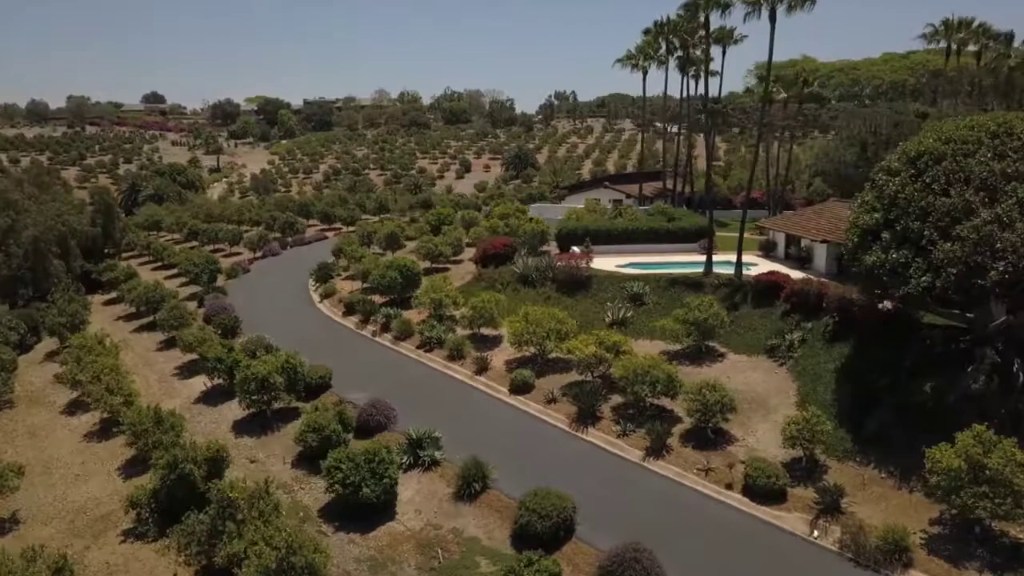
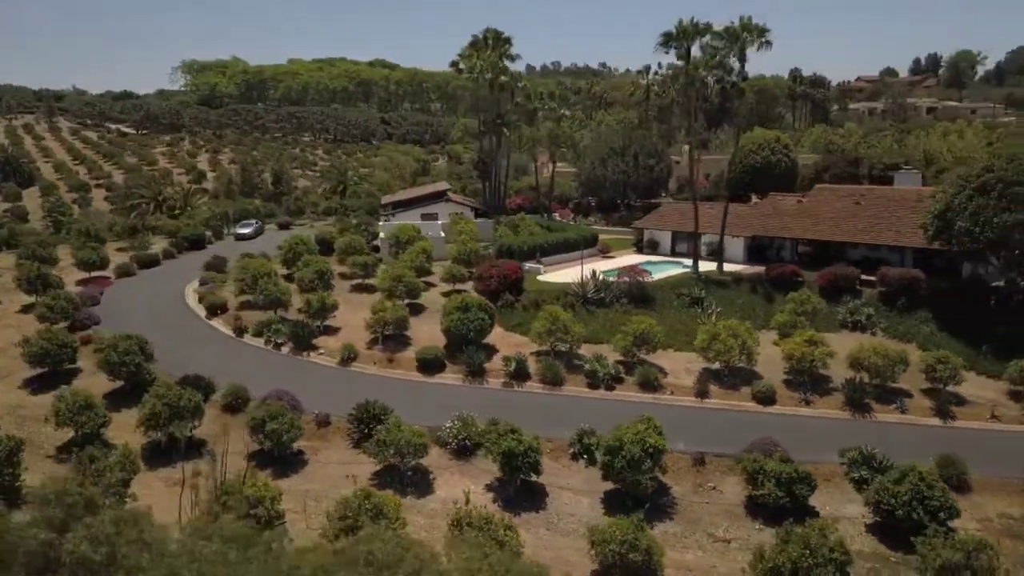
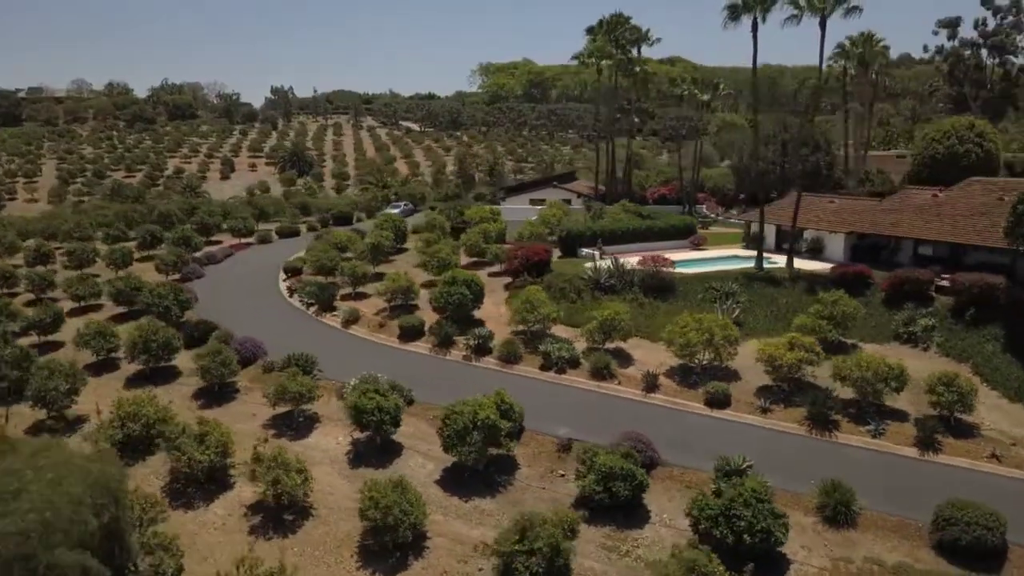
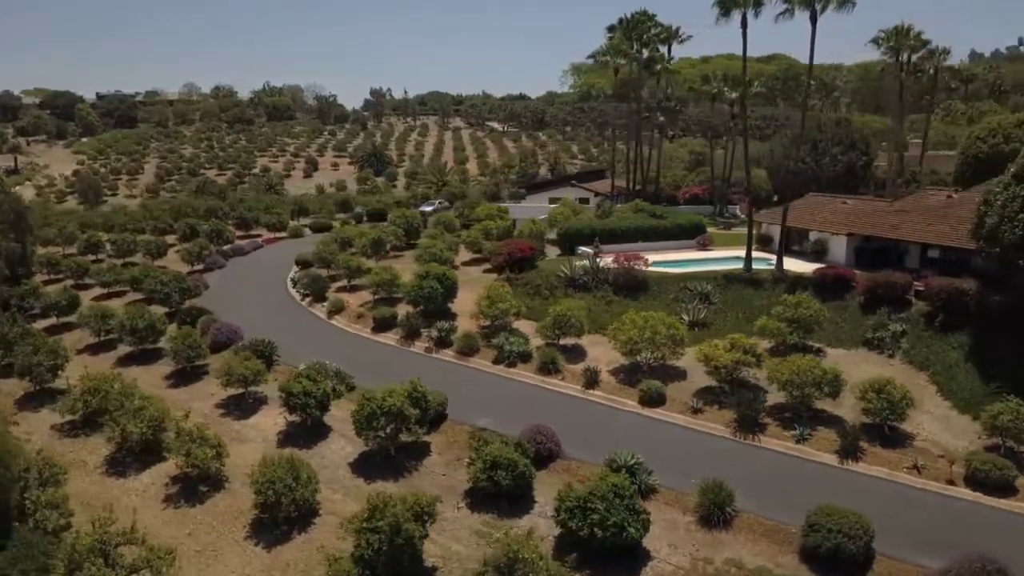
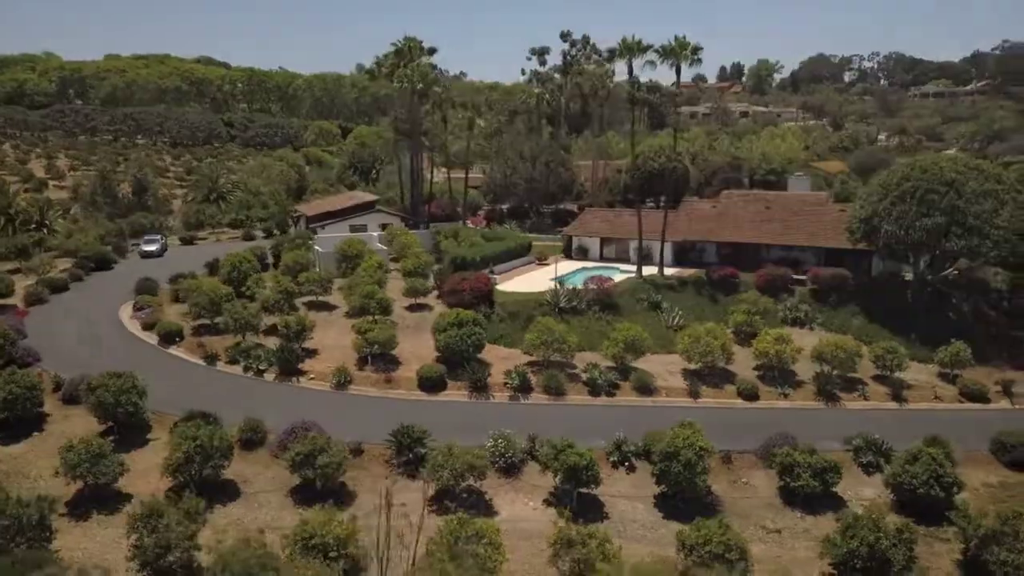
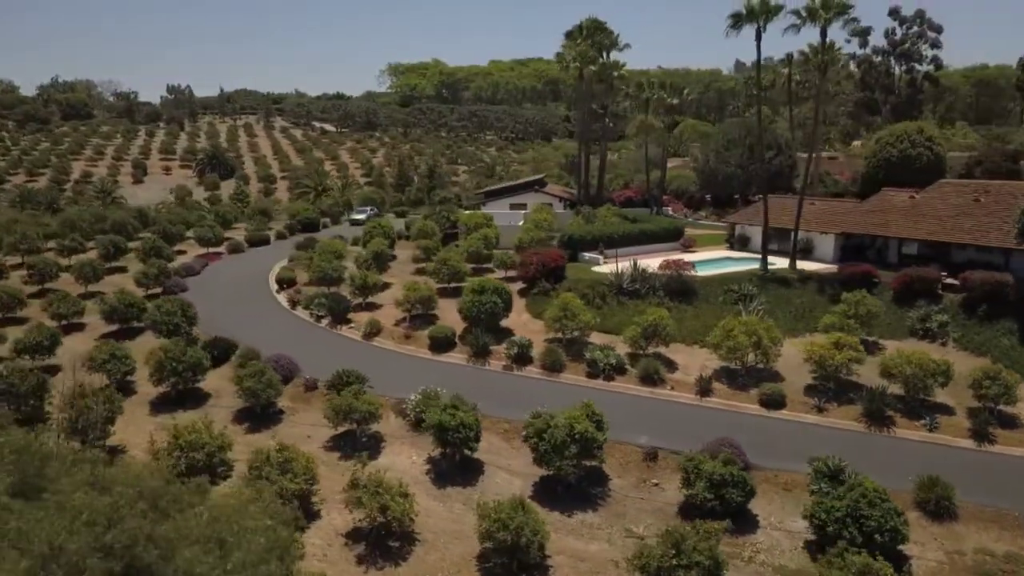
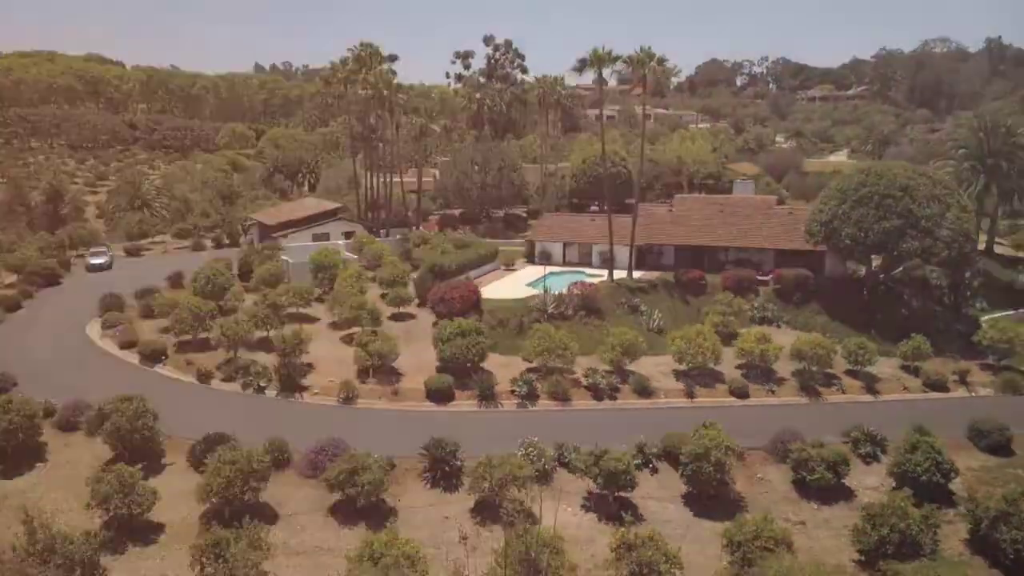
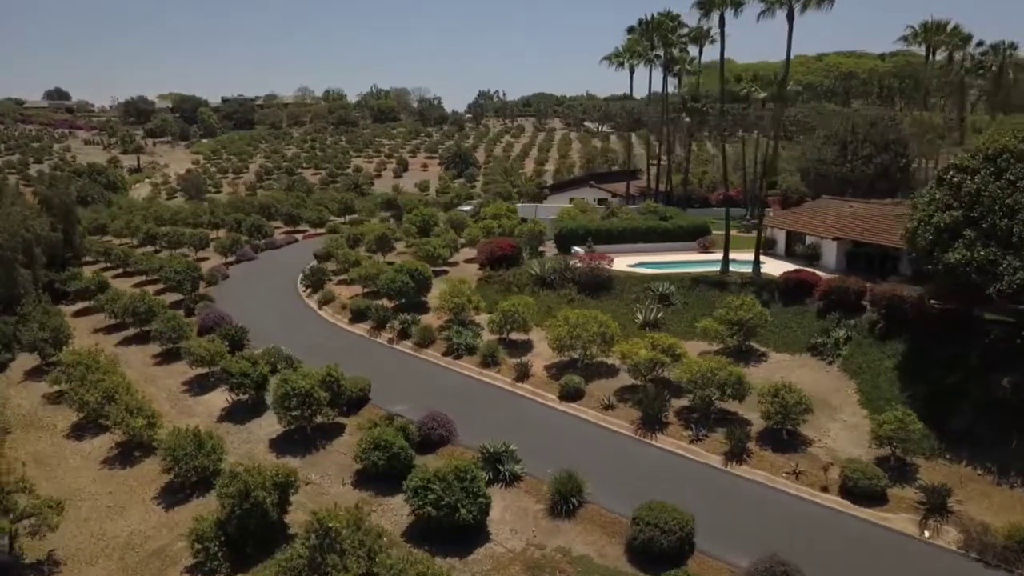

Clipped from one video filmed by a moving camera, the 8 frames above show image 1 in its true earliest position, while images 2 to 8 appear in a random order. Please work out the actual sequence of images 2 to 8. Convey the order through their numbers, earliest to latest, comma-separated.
8, 4, 3, 6, 2, 5, 7
